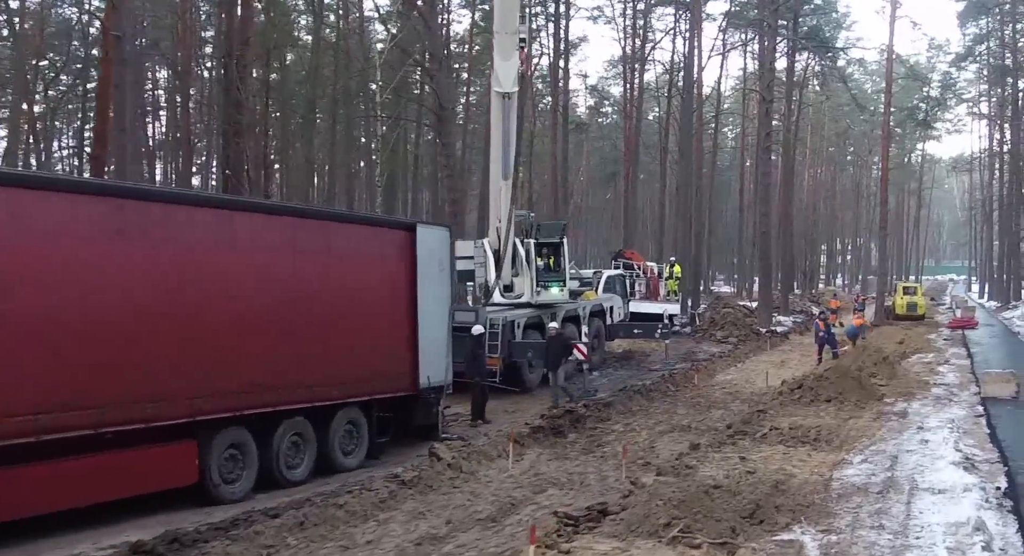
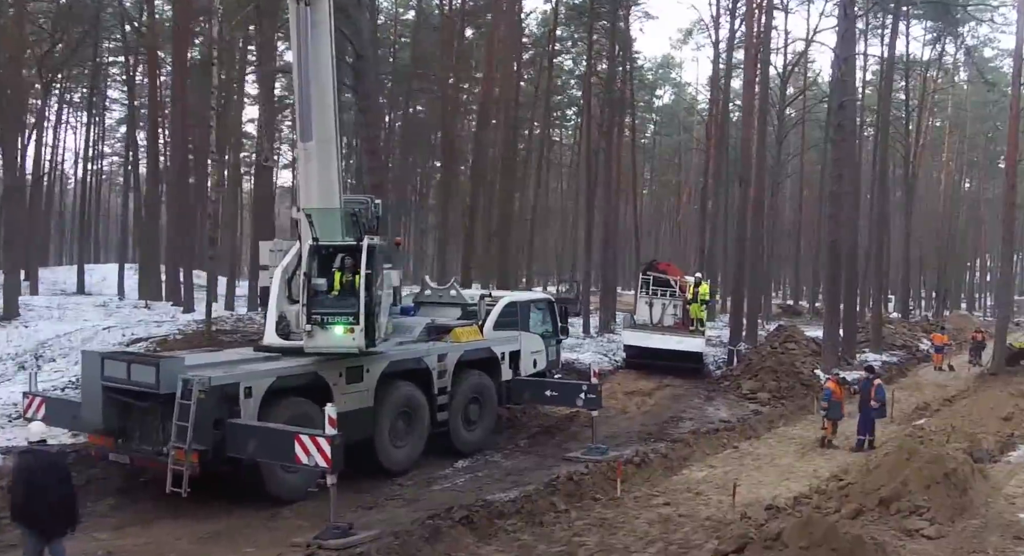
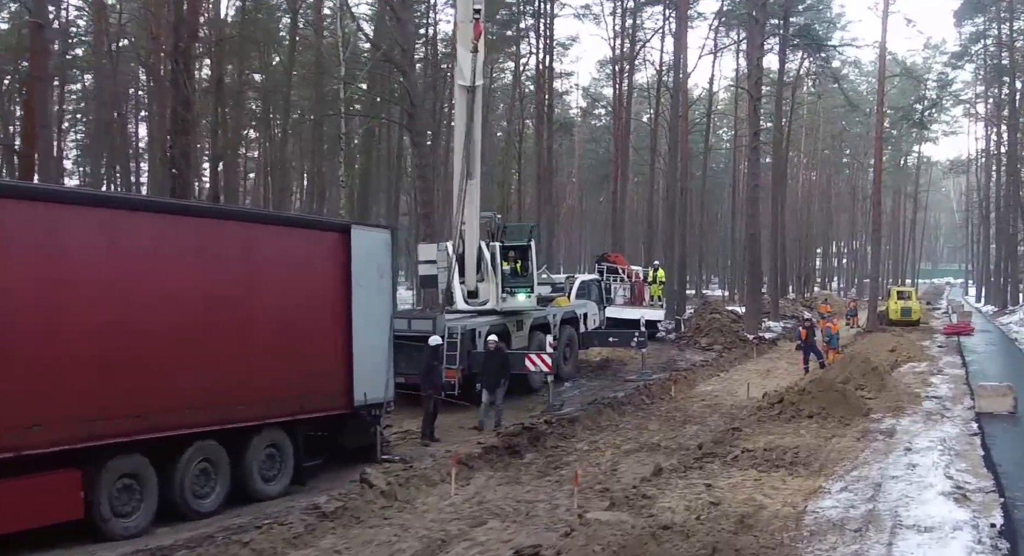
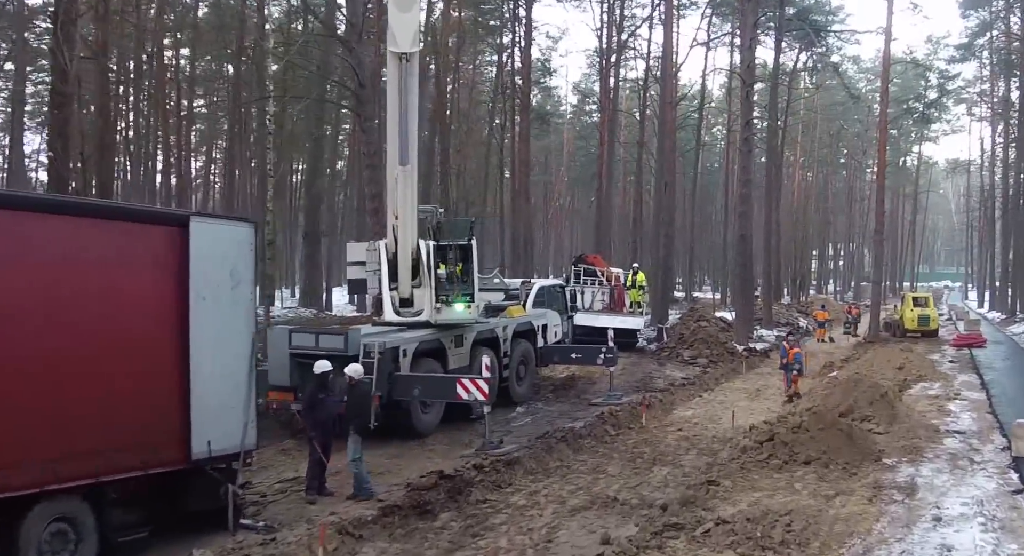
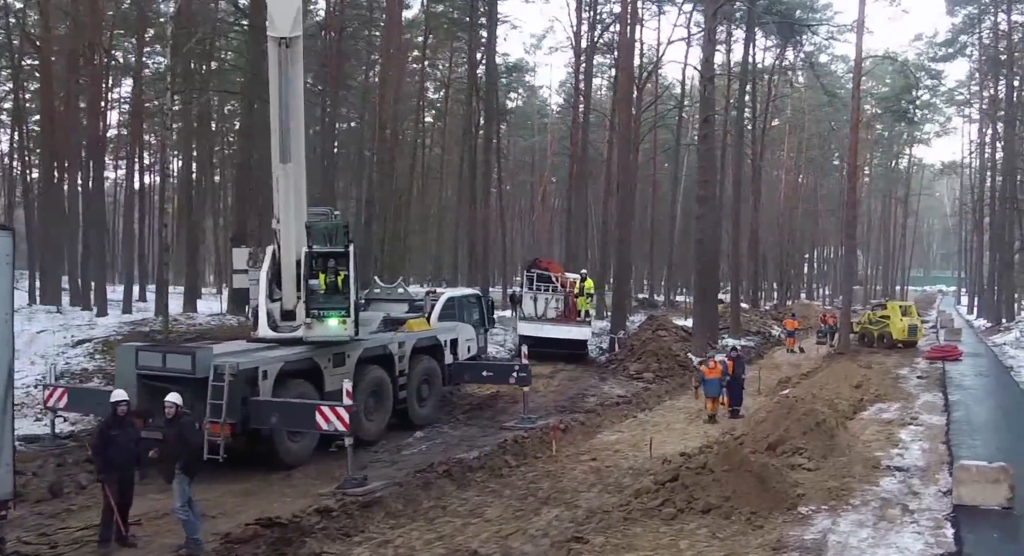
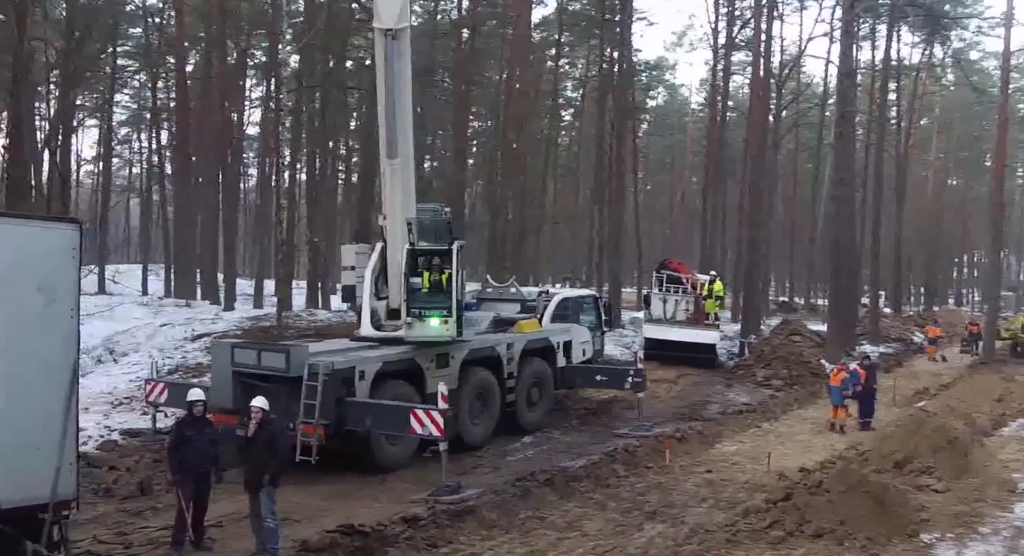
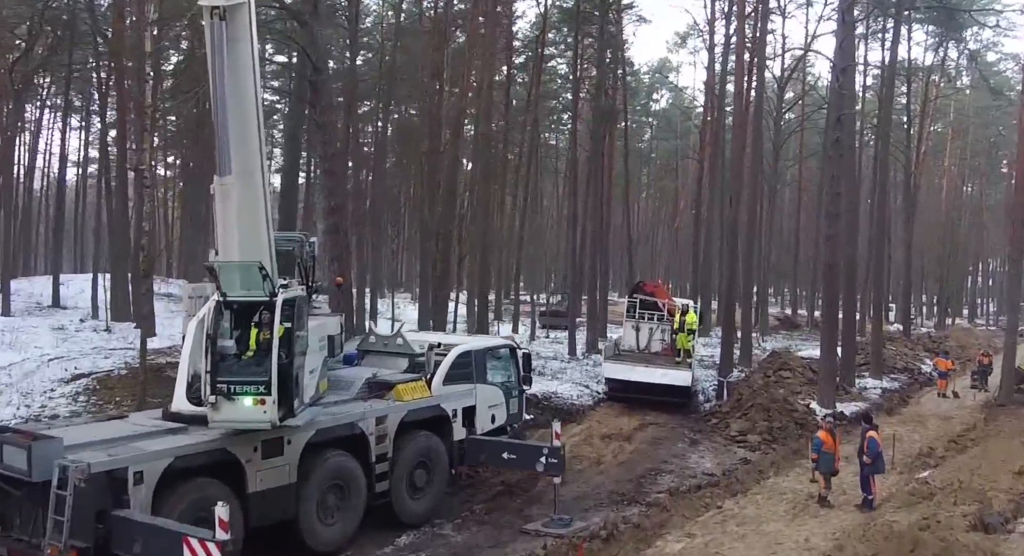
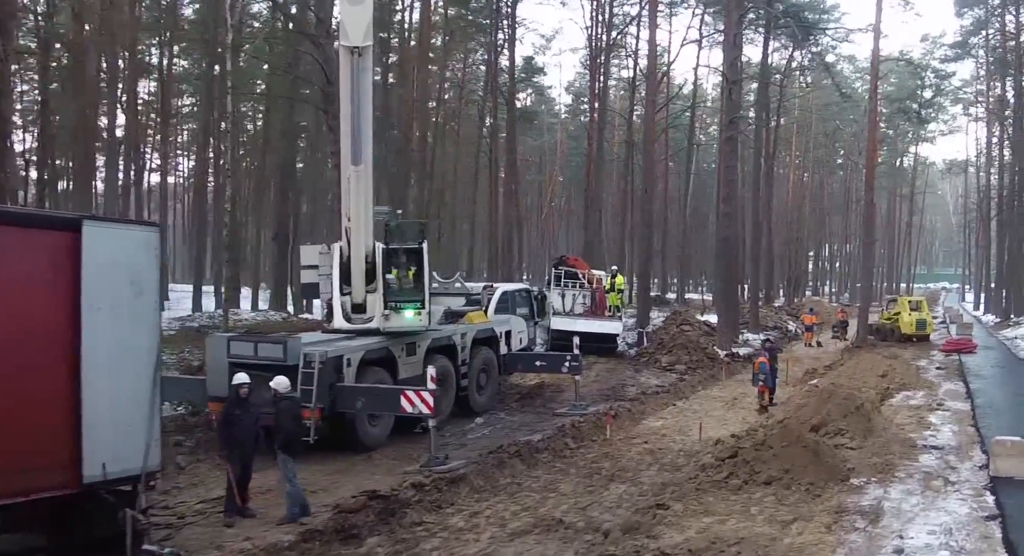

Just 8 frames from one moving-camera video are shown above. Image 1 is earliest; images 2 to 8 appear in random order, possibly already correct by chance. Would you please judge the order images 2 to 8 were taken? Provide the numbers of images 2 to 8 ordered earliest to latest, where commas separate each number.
3, 4, 8, 5, 6, 2, 7
